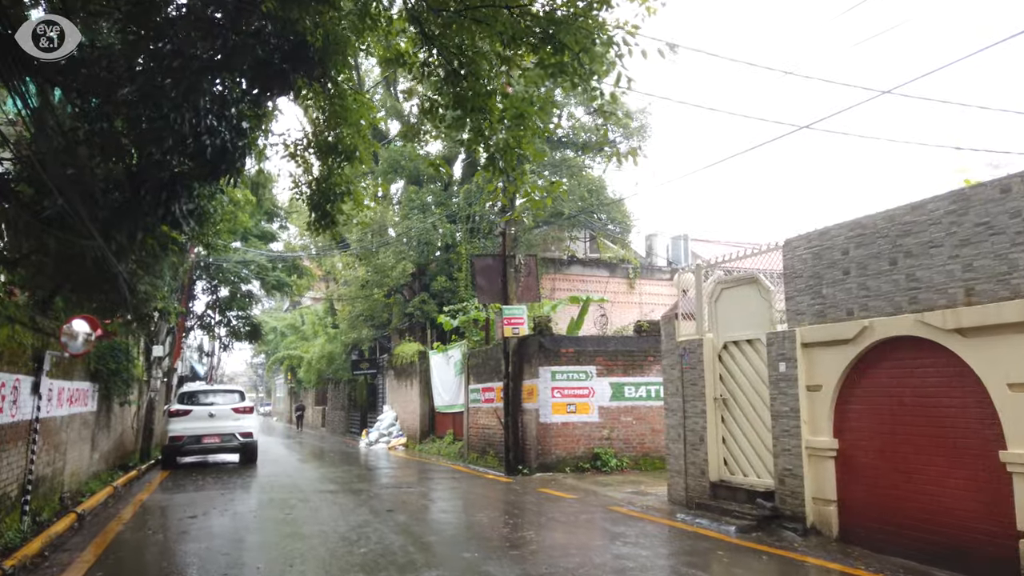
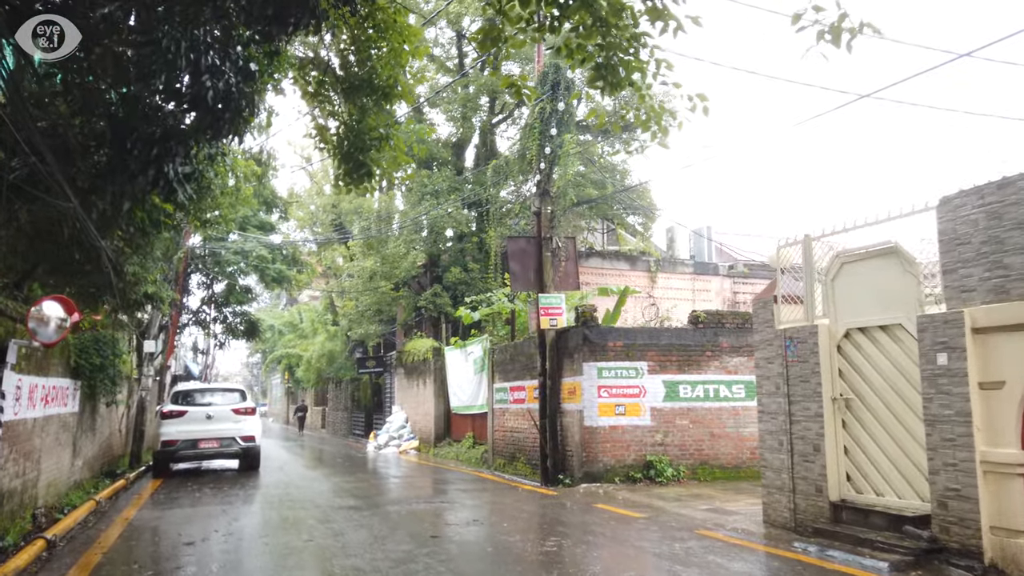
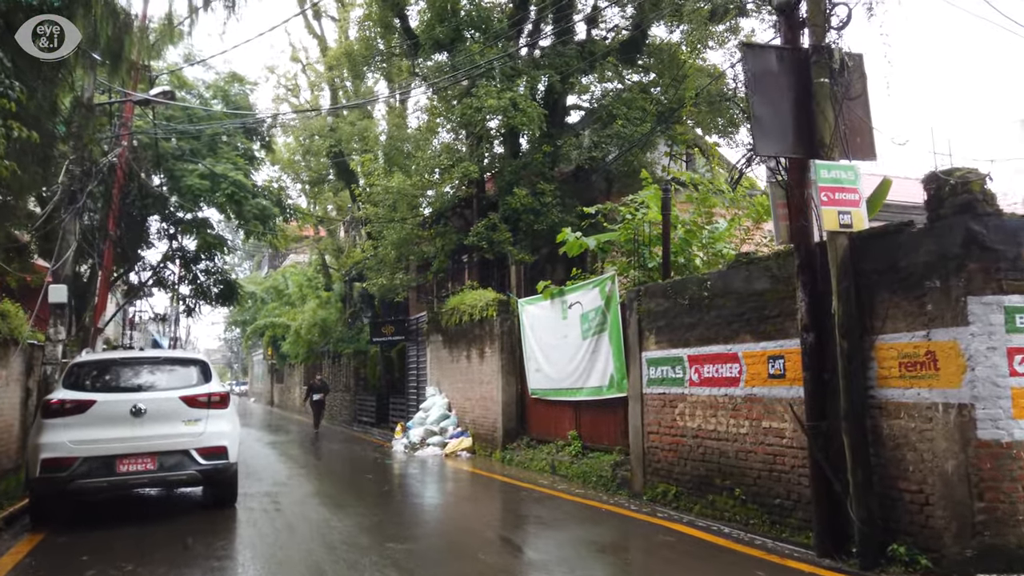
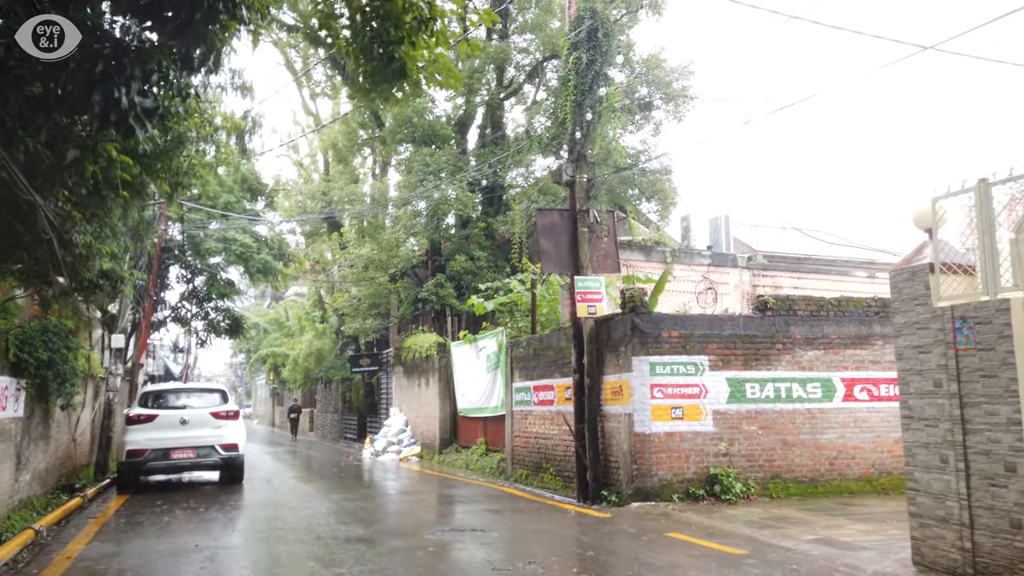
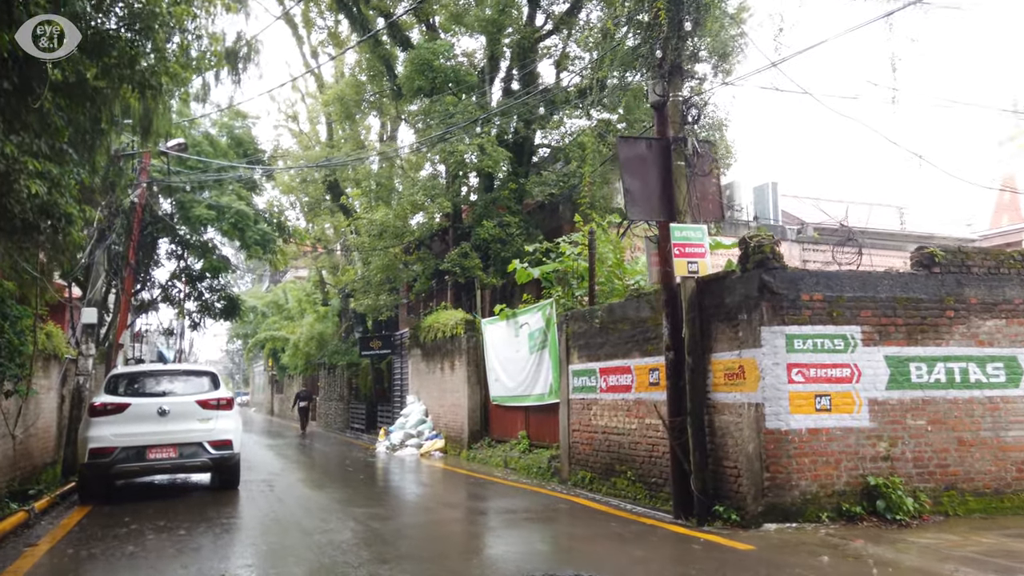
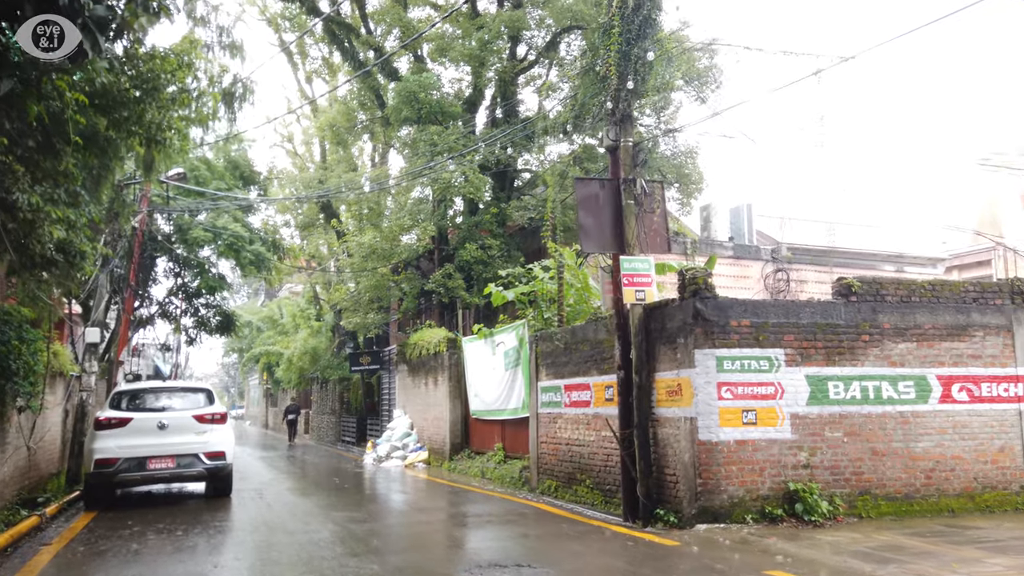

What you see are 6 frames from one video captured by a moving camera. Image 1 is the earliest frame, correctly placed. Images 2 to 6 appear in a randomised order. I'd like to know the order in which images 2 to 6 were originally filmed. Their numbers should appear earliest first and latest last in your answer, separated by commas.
2, 4, 6, 5, 3
